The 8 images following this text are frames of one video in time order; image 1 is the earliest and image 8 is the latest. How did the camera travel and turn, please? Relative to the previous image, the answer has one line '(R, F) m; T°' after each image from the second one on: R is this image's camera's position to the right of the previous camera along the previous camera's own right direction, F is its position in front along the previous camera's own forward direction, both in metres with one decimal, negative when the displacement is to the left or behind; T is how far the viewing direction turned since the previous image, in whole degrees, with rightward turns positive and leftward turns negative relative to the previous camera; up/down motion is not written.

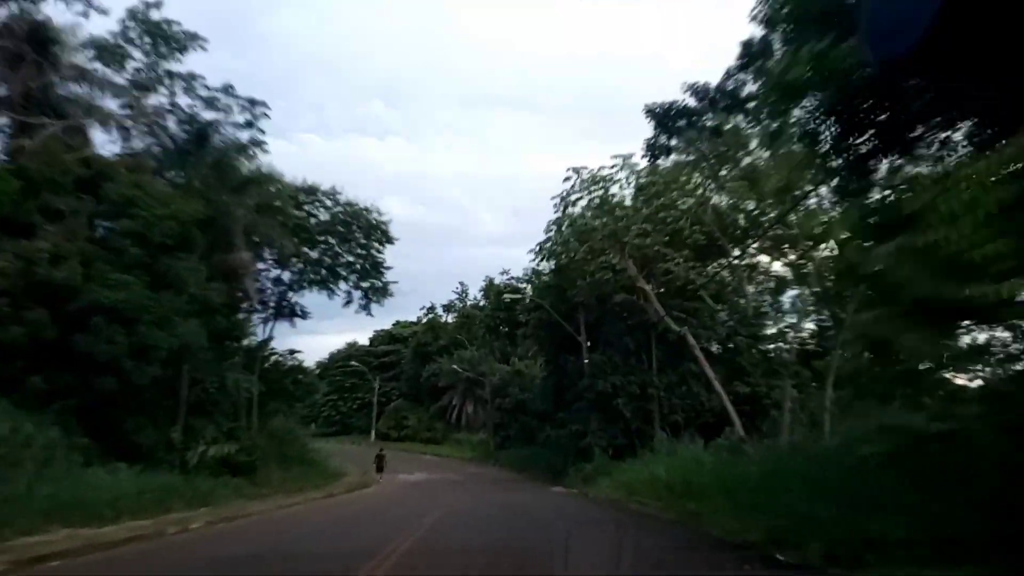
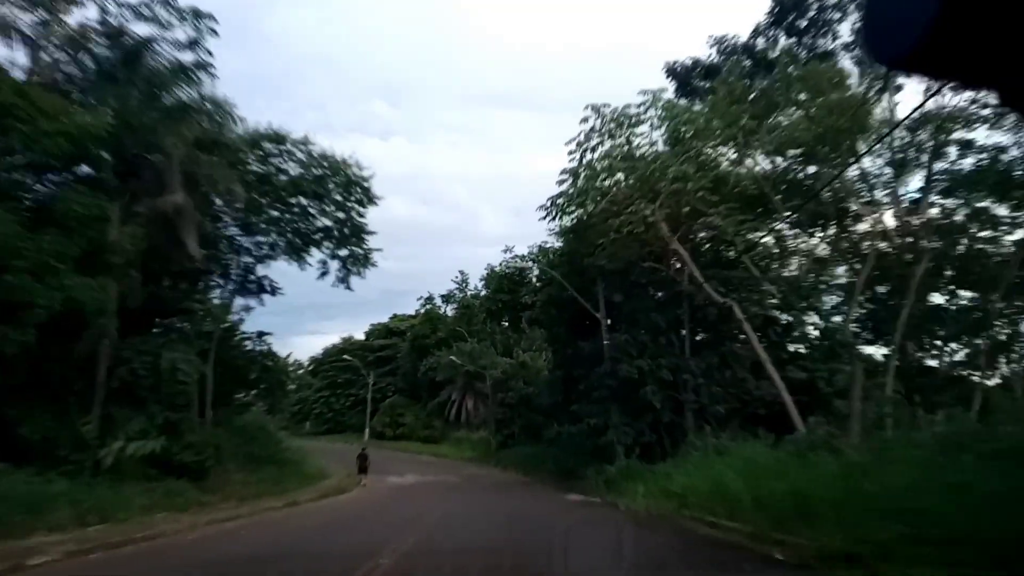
(-0.1, +4.8) m; 0°
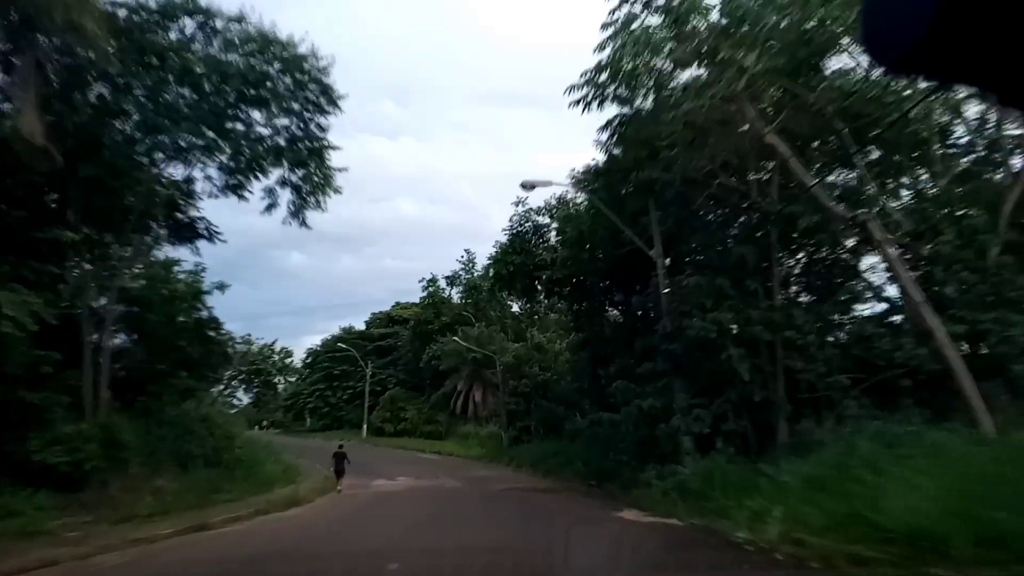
(-0.2, +7.1) m; -1°
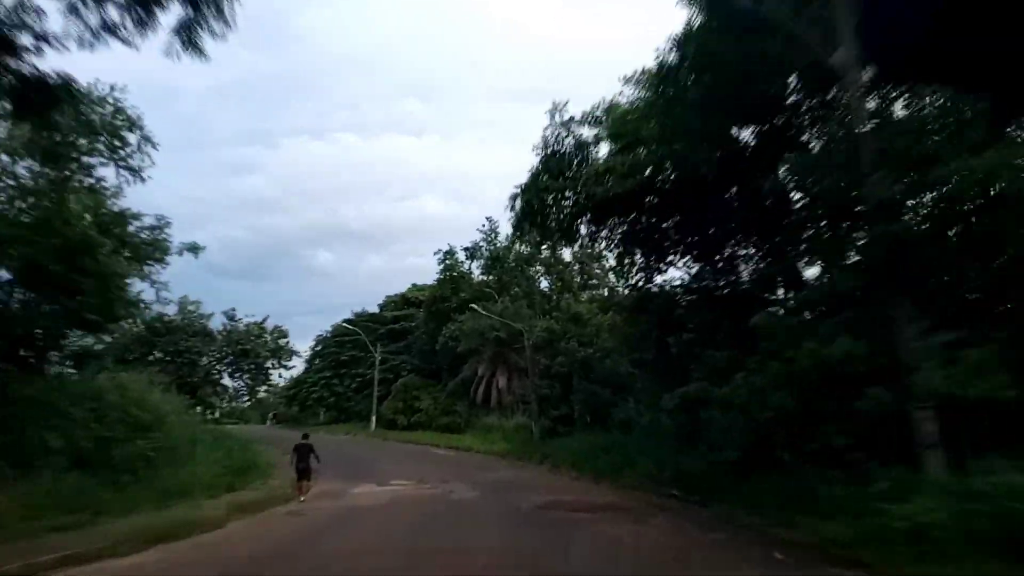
(-0.3, +8.2) m; -2°
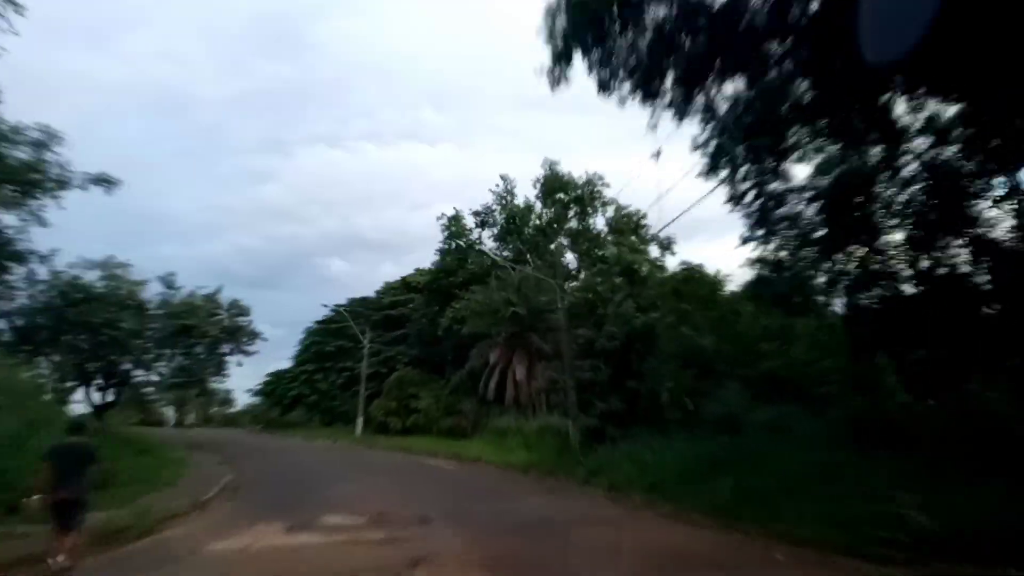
(-0.4, +10.3) m; -1°
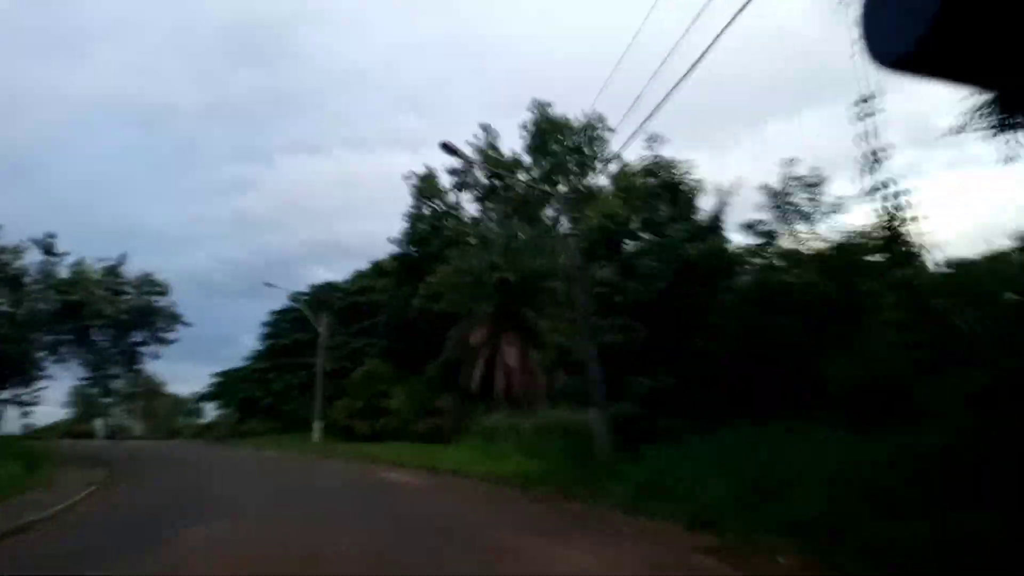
(-0.1, +7.5) m; +1°
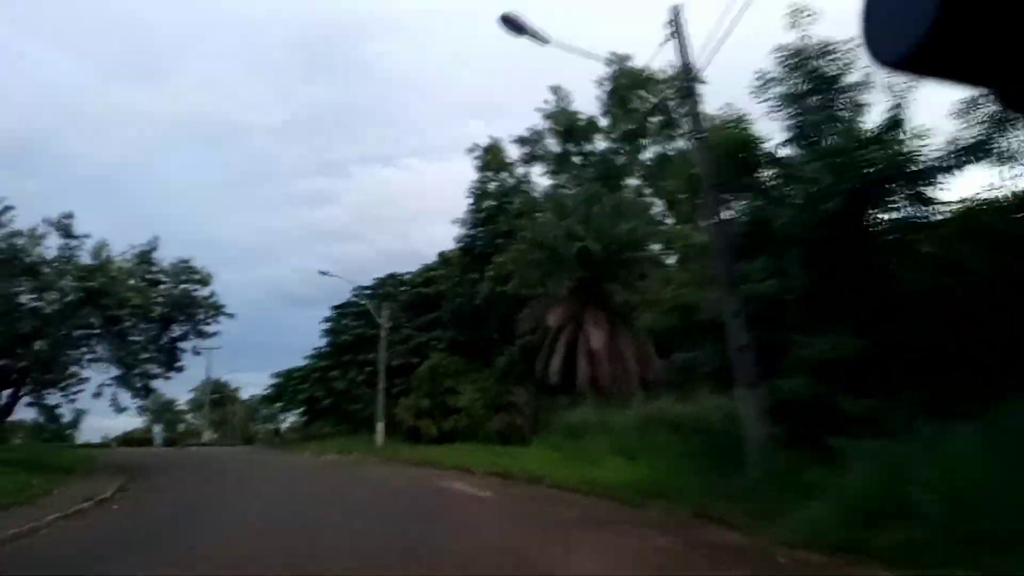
(-0.4, +4.2) m; -5°
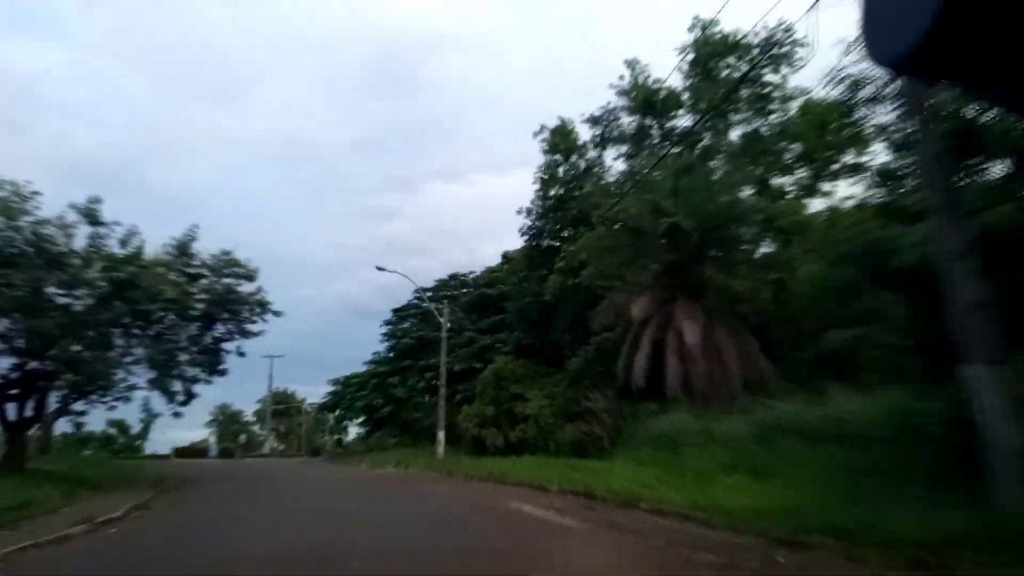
(-0.3, +3.1) m; -5°
